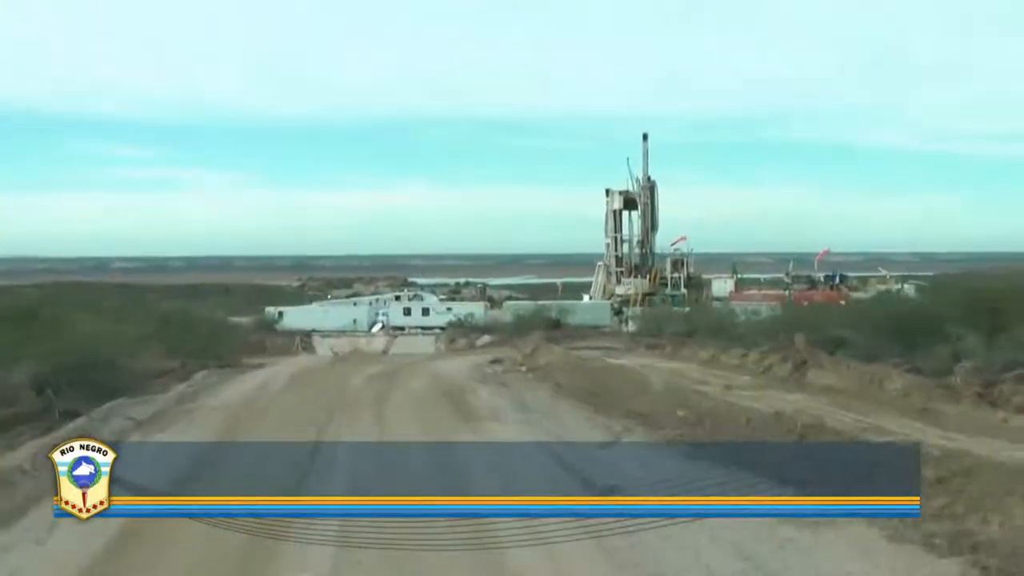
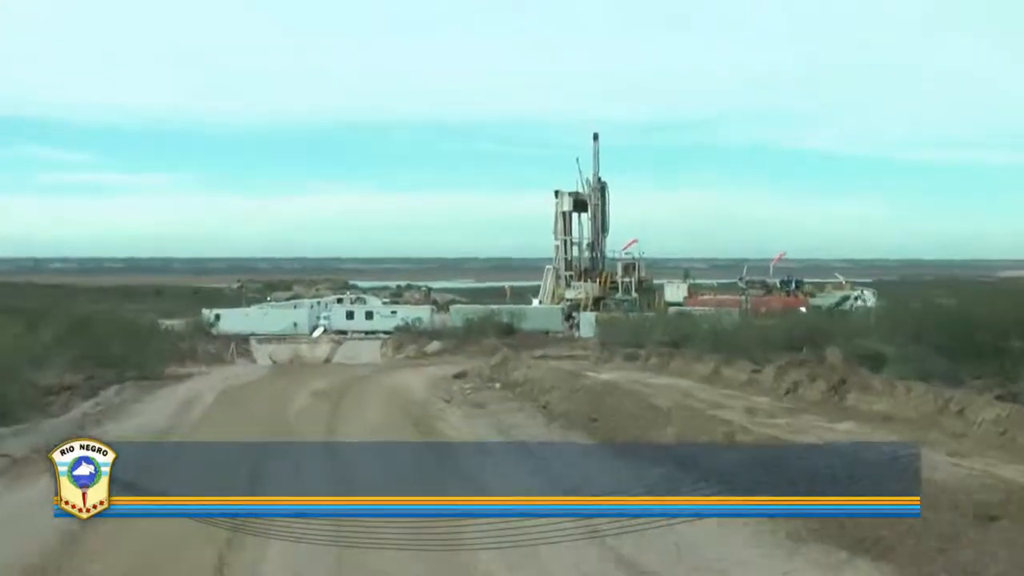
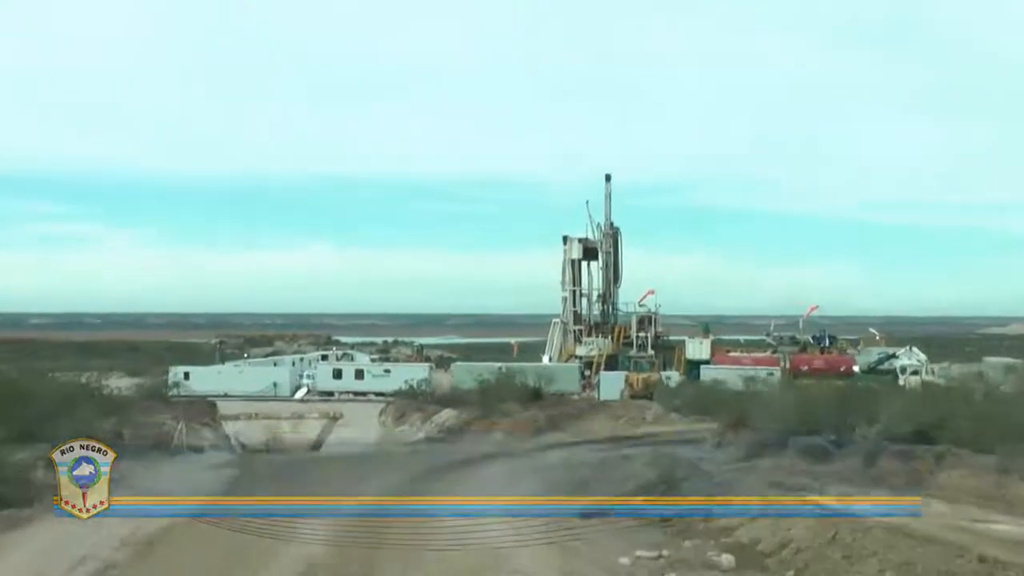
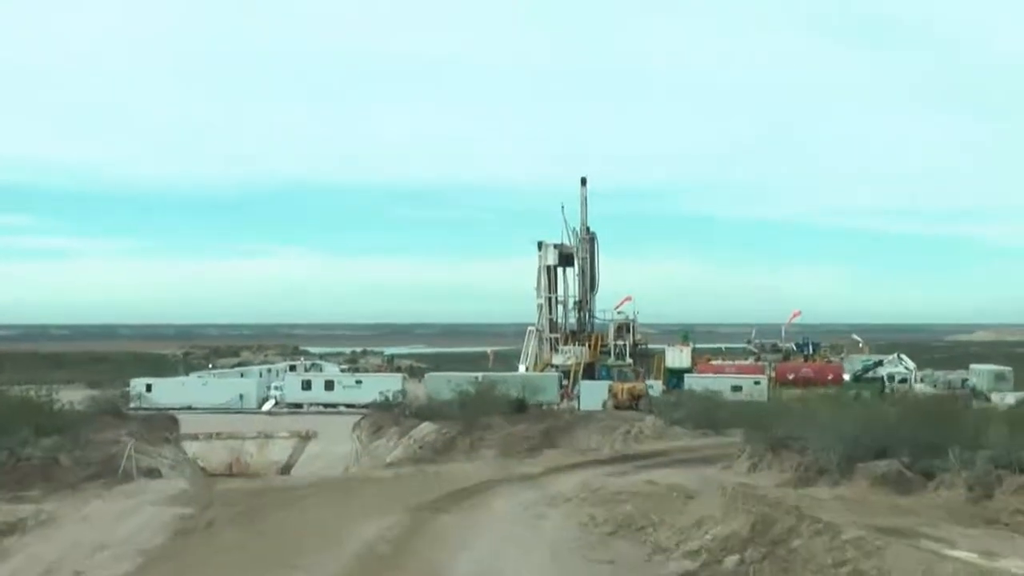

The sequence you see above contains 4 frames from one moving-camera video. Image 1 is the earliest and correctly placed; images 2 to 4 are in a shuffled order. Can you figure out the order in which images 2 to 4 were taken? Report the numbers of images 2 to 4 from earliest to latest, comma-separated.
2, 3, 4
